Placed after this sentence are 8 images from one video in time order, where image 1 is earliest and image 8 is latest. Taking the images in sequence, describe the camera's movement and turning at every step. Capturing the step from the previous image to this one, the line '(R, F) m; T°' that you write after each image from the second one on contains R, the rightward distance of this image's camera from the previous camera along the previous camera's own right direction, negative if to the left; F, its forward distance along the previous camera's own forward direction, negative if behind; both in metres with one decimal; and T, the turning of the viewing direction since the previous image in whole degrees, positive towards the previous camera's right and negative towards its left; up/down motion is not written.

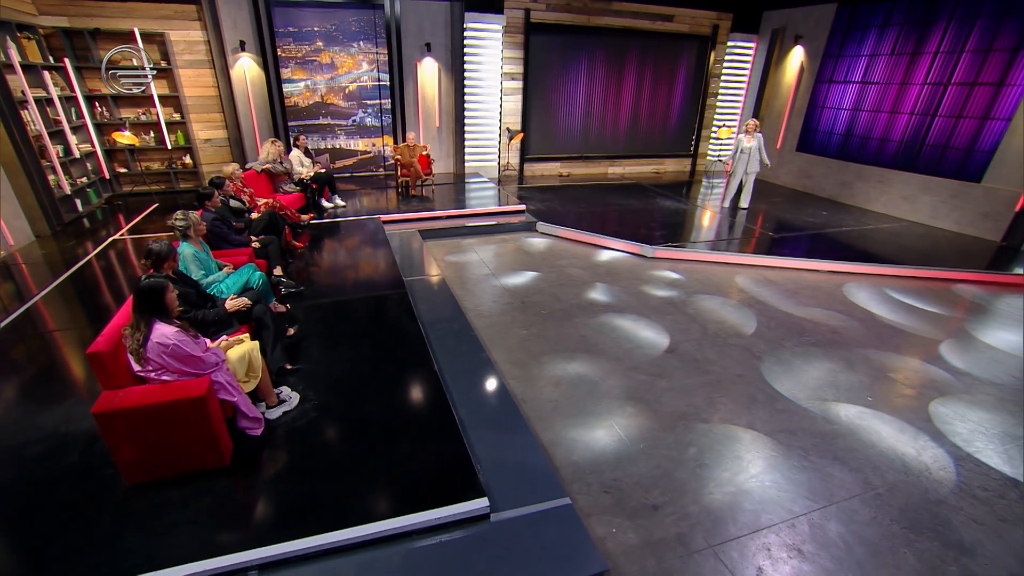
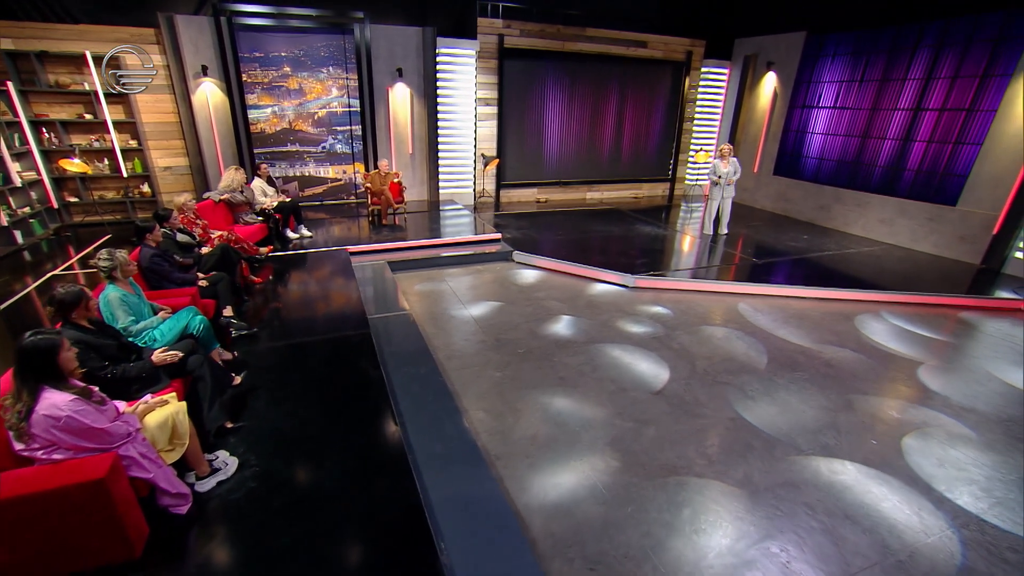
(+0.1, +0.3) m; +2°
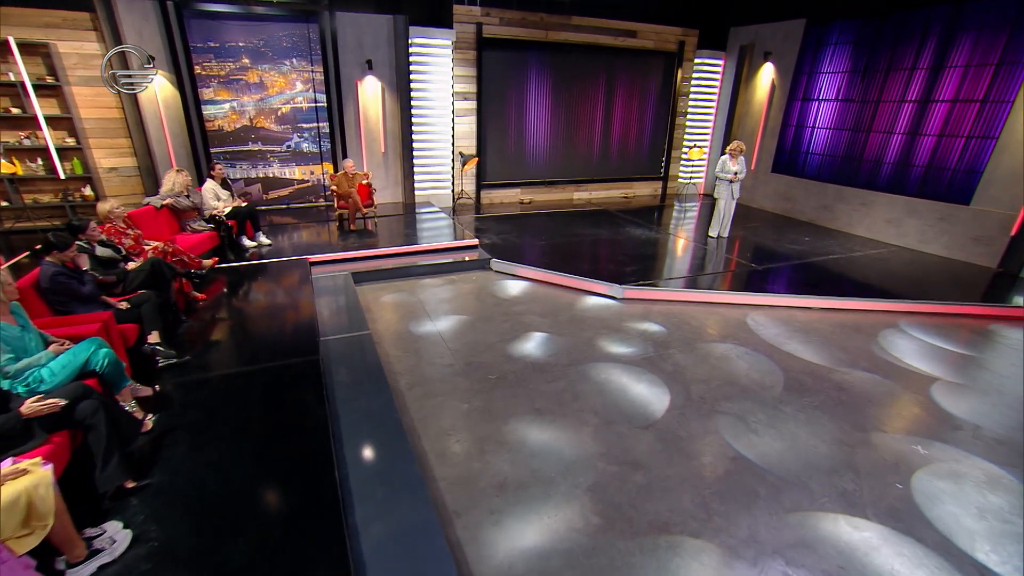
(+0.2, +0.5) m; +1°
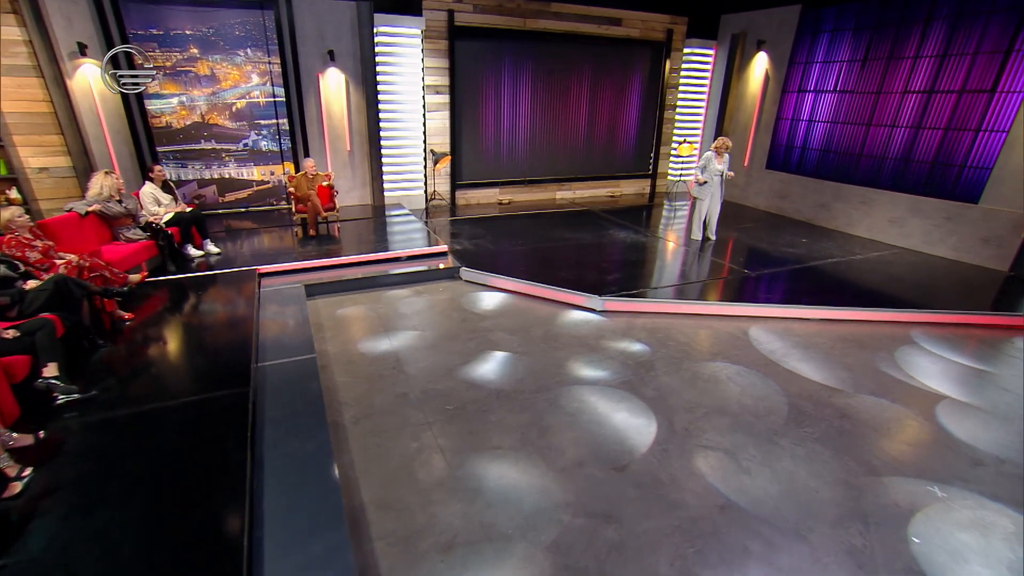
(+0.2, +0.5) m; +1°
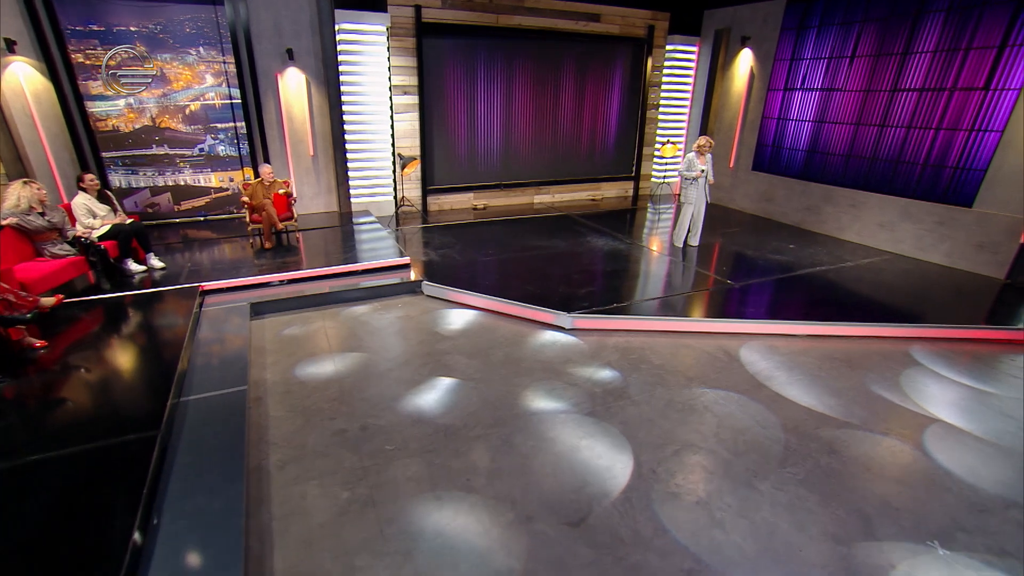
(+0.3, +0.3) m; +1°
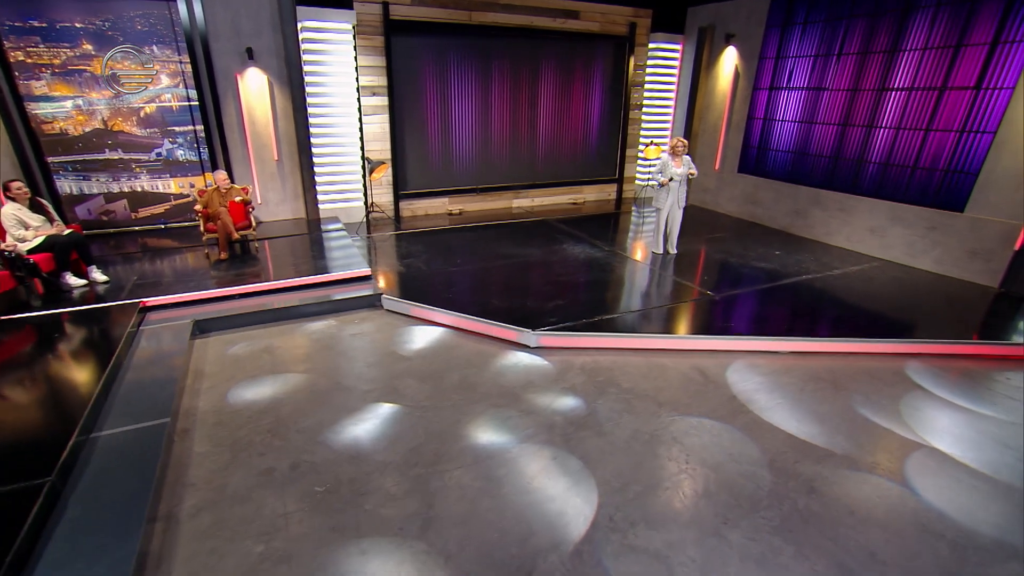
(+0.3, +0.3) m; 0°
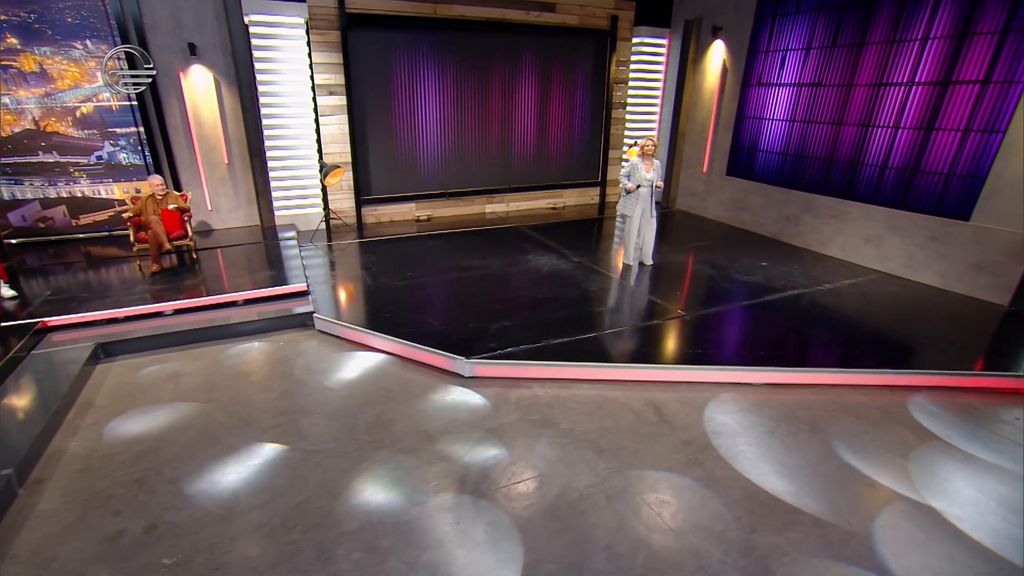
(+0.5, +0.5) m; -1°
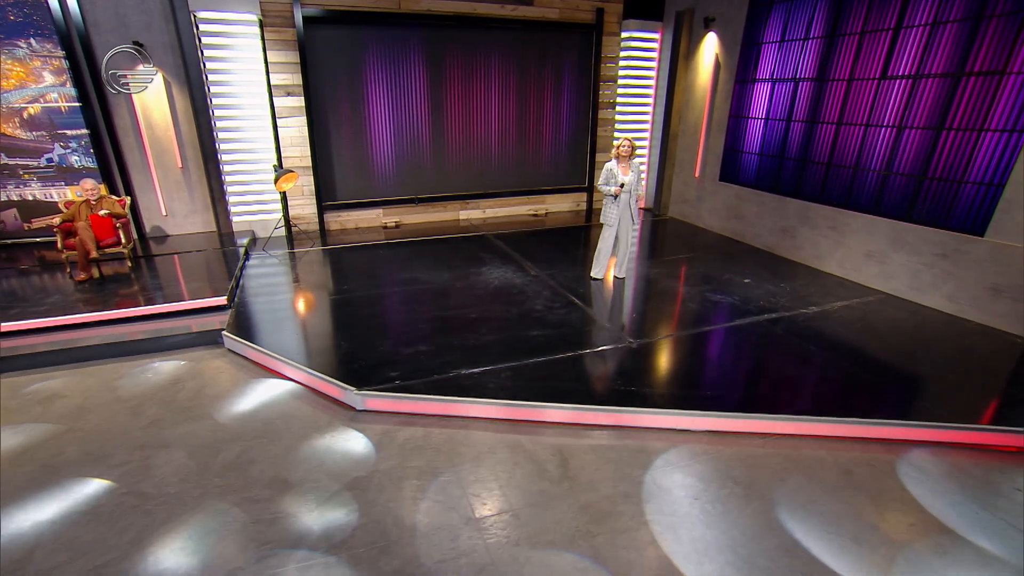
(+0.8, +0.5) m; -3°
